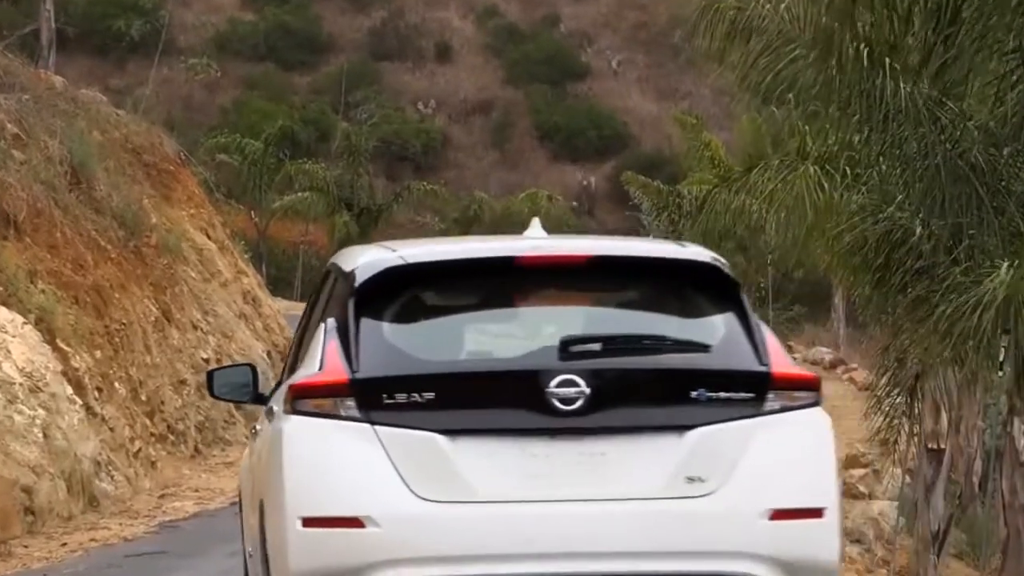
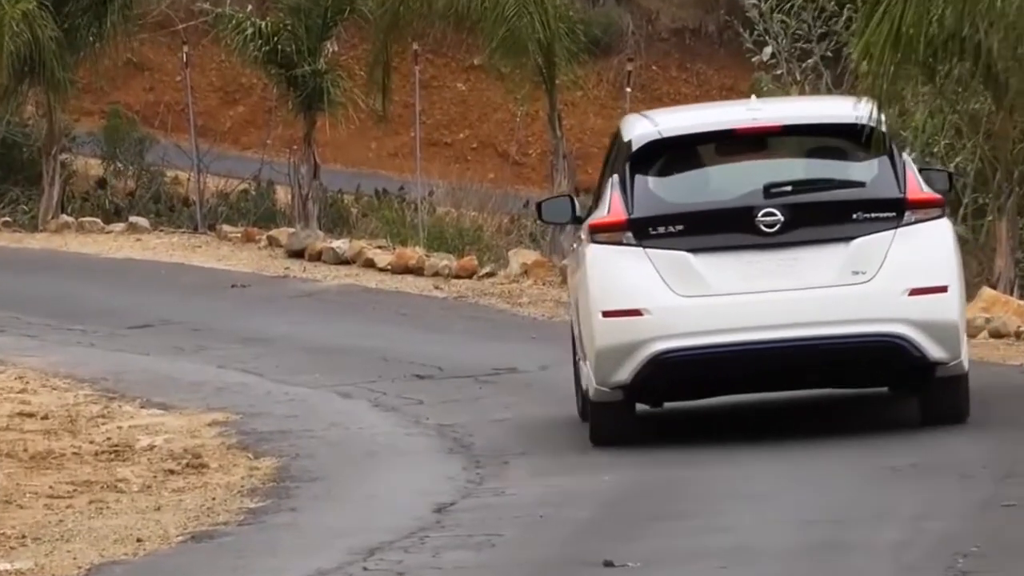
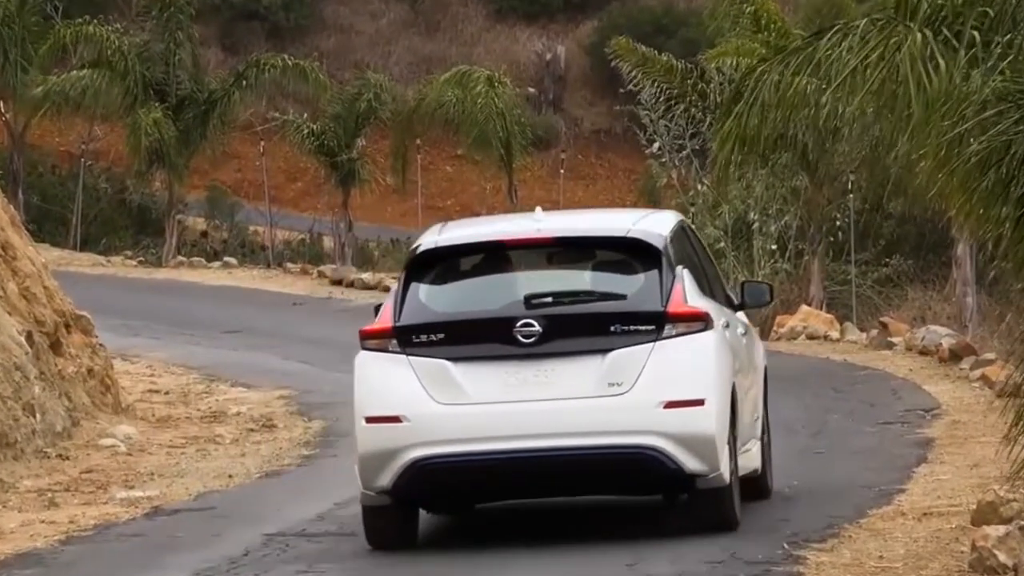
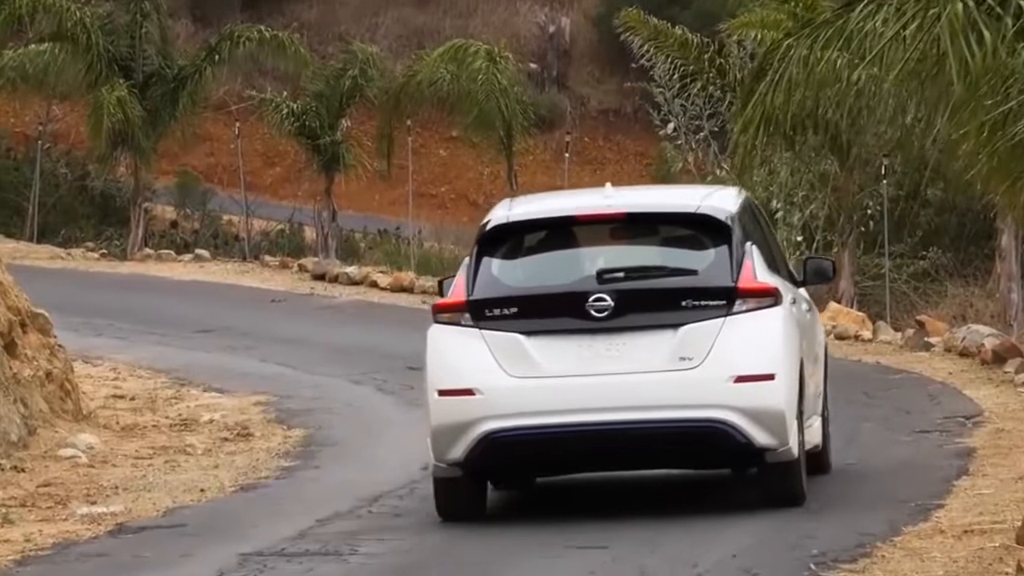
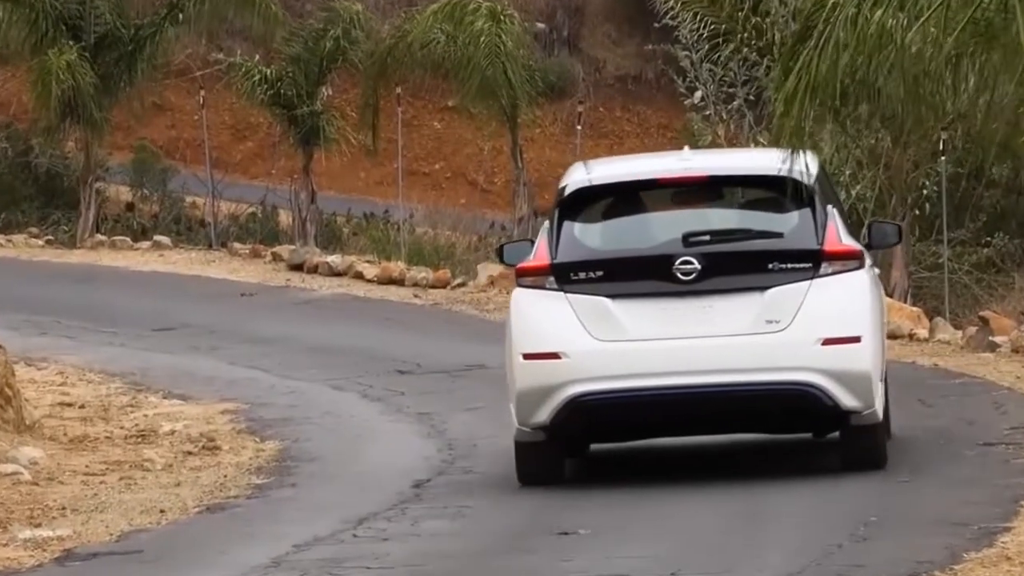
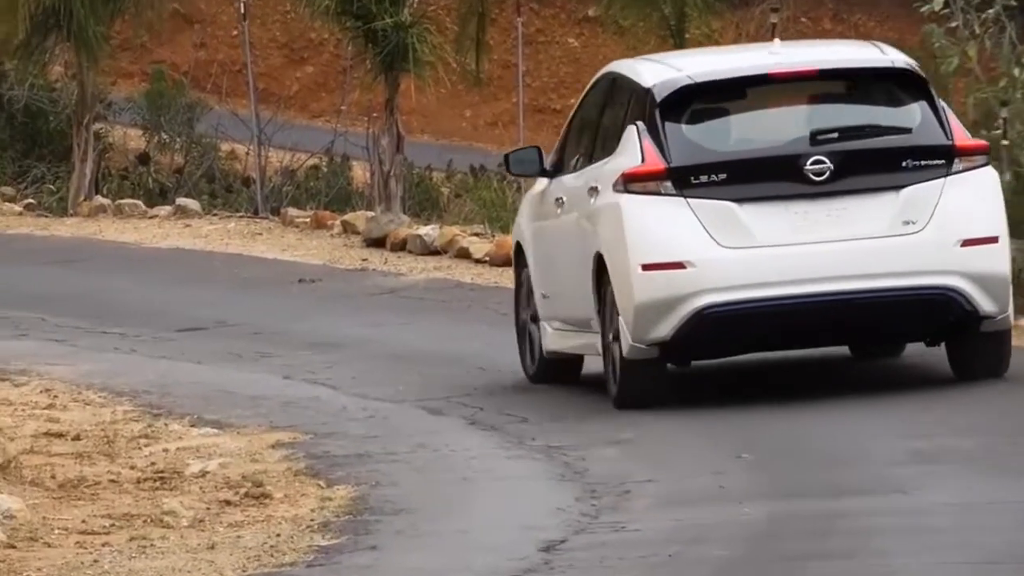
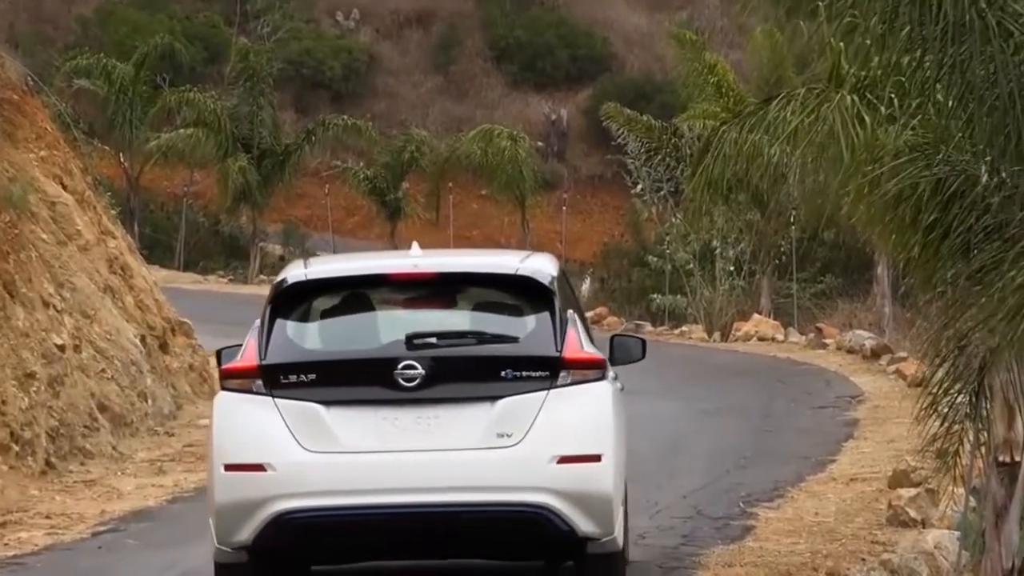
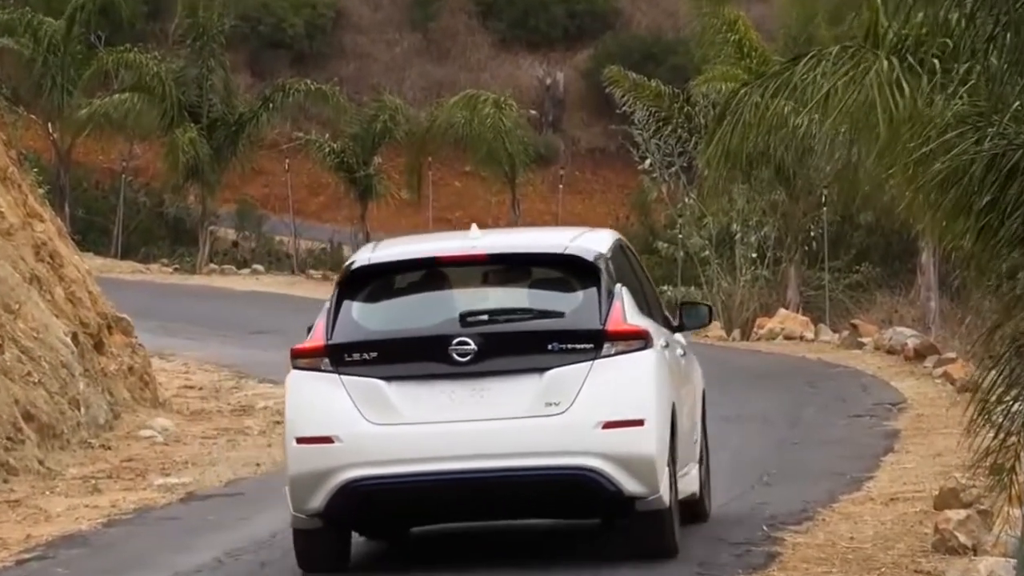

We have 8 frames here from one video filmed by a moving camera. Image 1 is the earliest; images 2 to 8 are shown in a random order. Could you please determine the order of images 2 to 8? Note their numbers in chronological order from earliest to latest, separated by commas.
7, 8, 3, 4, 5, 2, 6
